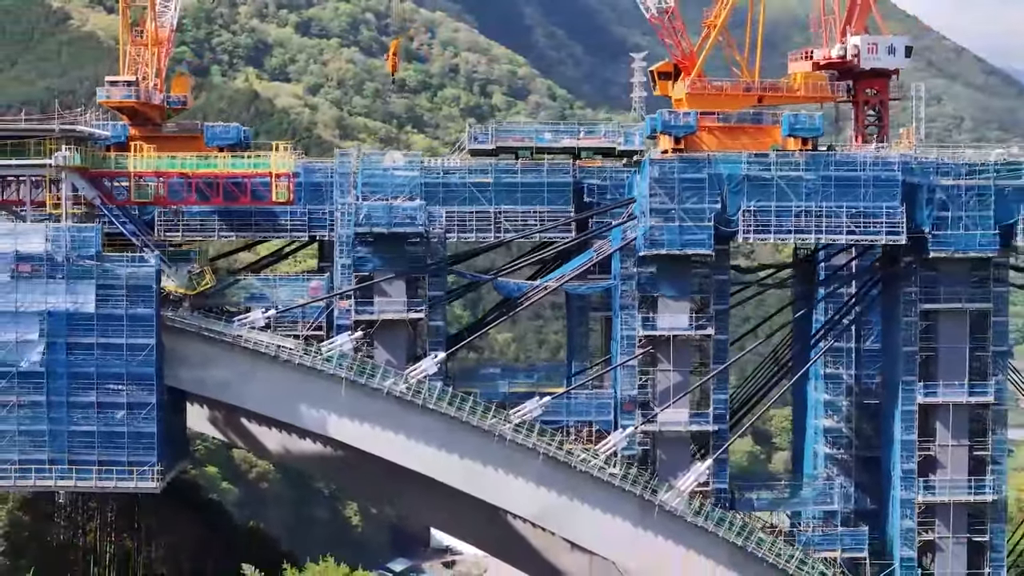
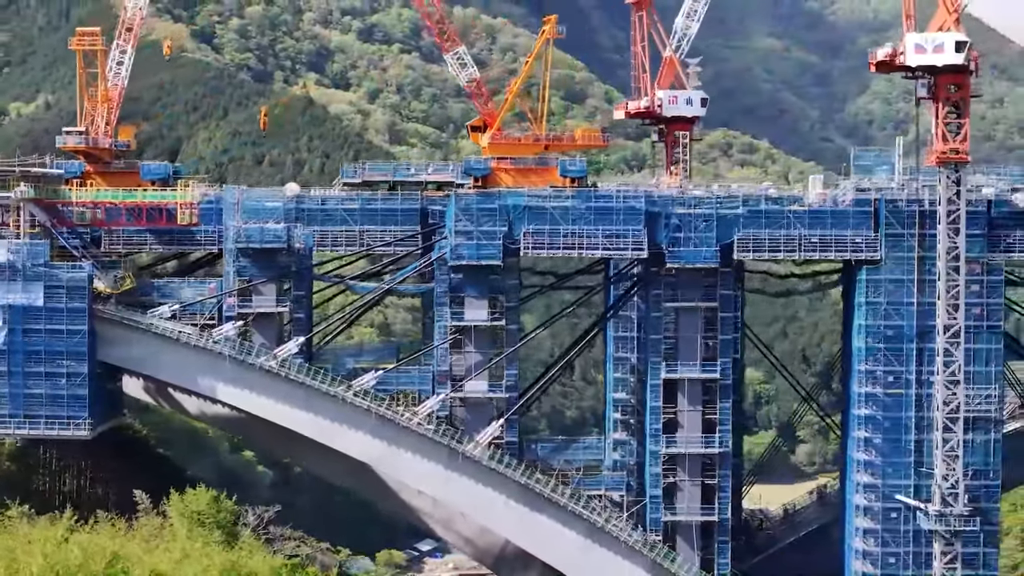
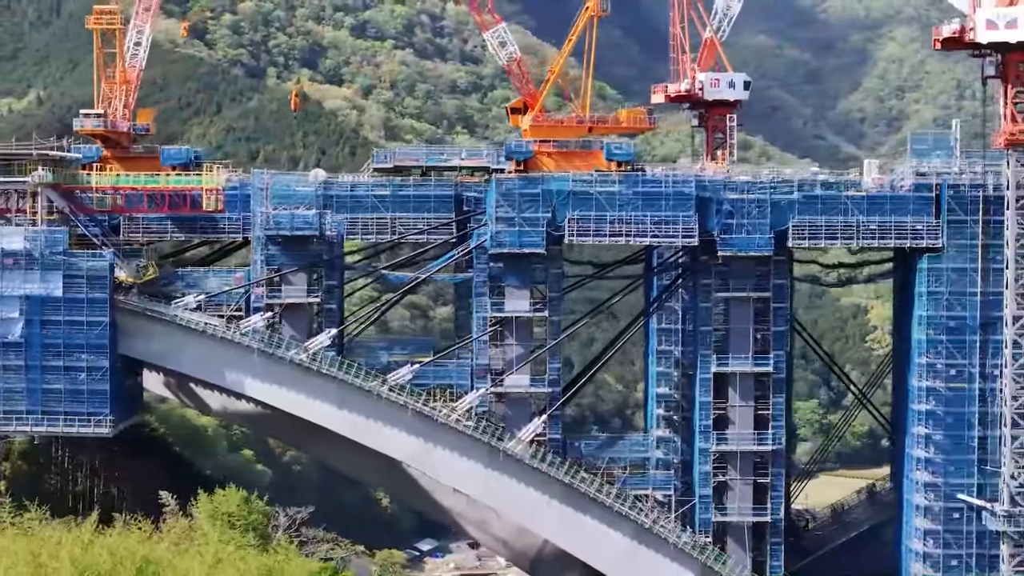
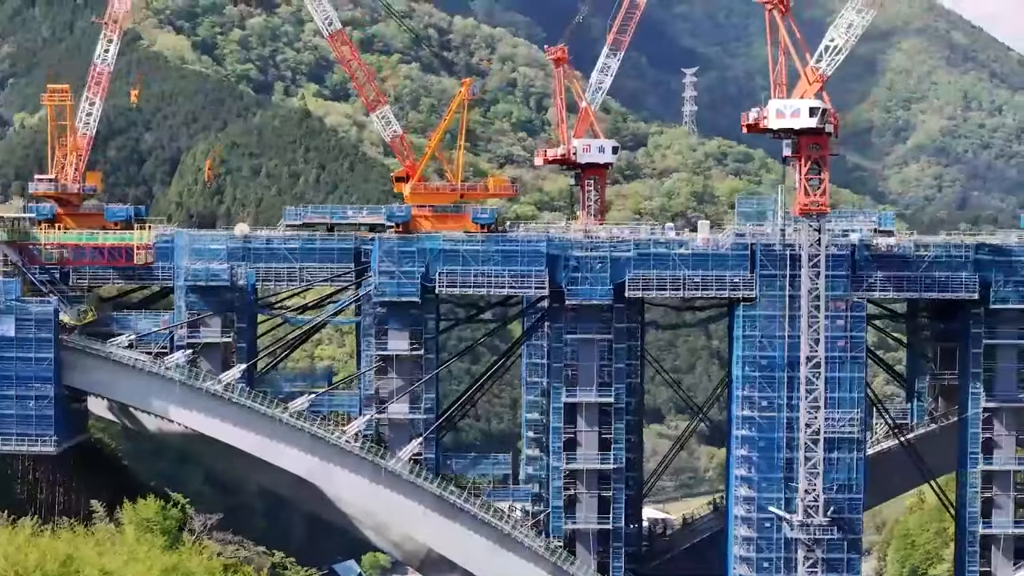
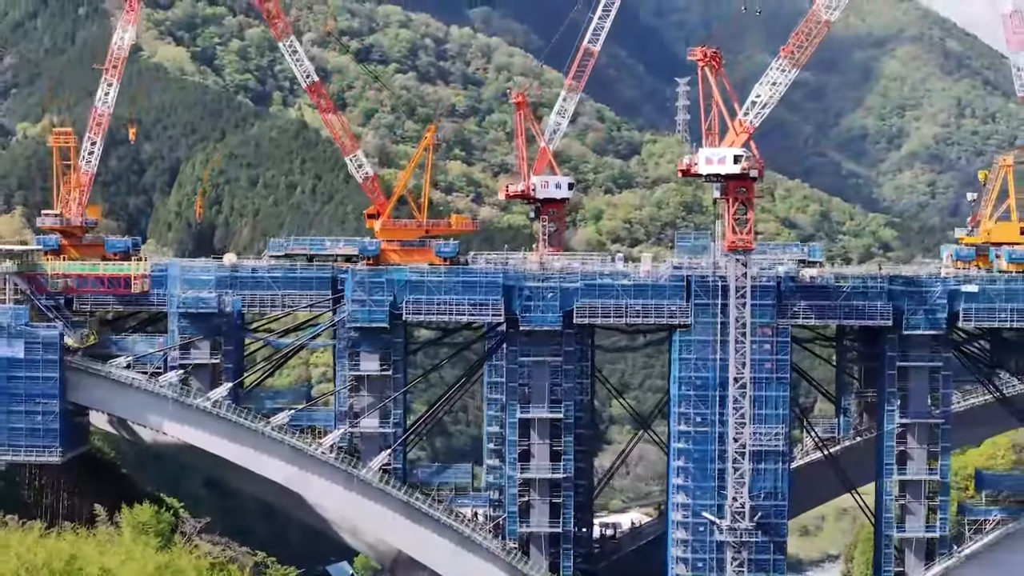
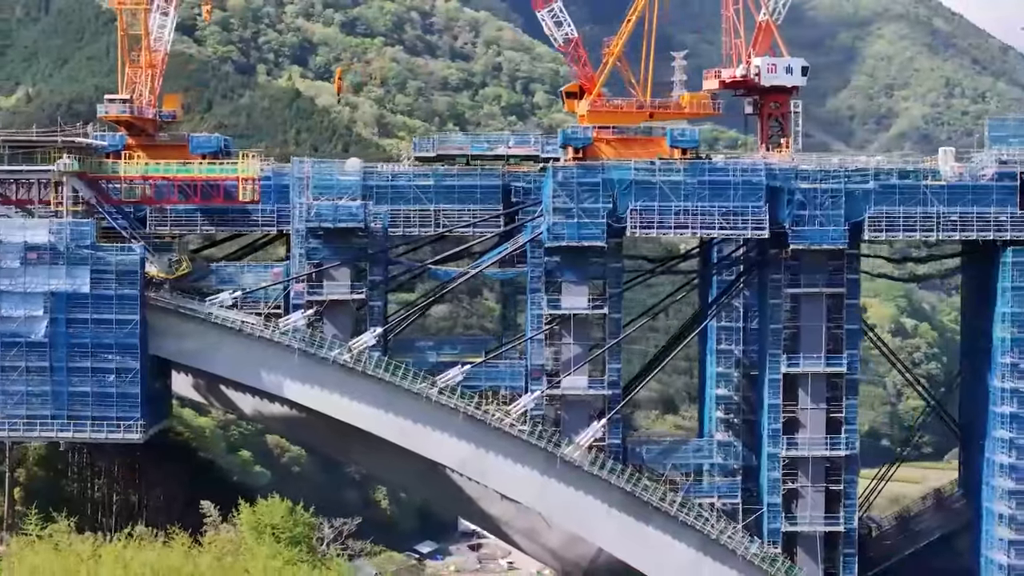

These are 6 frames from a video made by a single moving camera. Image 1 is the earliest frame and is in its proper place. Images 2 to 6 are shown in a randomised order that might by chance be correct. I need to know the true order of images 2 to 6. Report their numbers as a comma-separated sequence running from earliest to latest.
6, 3, 2, 4, 5
